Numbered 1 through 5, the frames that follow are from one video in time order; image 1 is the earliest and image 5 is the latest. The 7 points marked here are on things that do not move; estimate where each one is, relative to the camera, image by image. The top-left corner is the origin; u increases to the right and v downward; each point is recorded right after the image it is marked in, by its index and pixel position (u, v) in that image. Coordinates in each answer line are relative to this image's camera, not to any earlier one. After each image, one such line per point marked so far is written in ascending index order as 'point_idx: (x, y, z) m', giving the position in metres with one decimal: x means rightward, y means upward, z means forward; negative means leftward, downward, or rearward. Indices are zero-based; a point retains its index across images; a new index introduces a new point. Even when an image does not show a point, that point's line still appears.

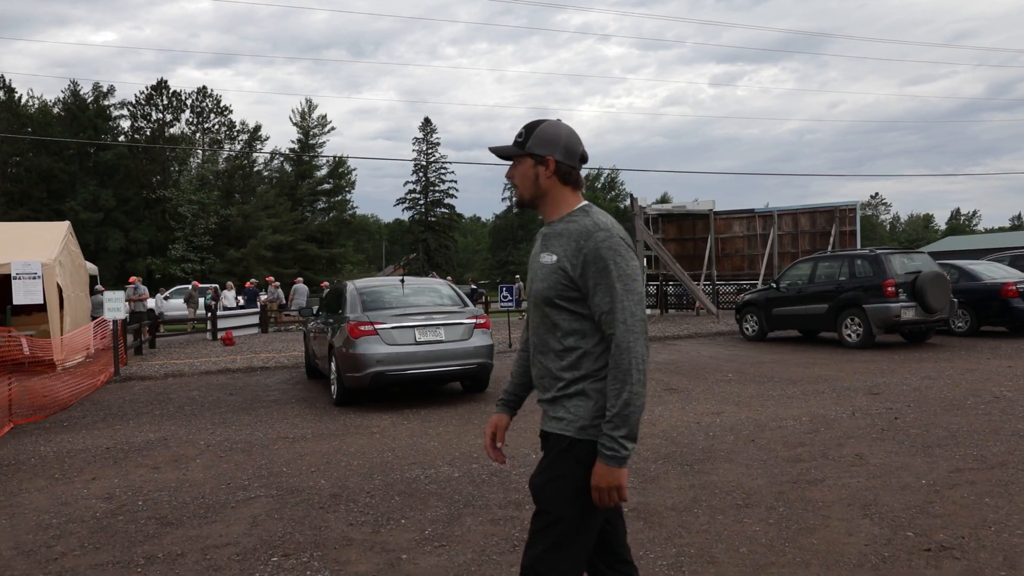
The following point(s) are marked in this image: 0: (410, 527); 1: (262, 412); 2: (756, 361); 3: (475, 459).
0: (-0.6, -1.4, +4.6) m
1: (-3.1, -1.6, +9.6) m
2: (+3.9, -1.2, +12.5) m
3: (-0.3, -1.4, +6.3) m
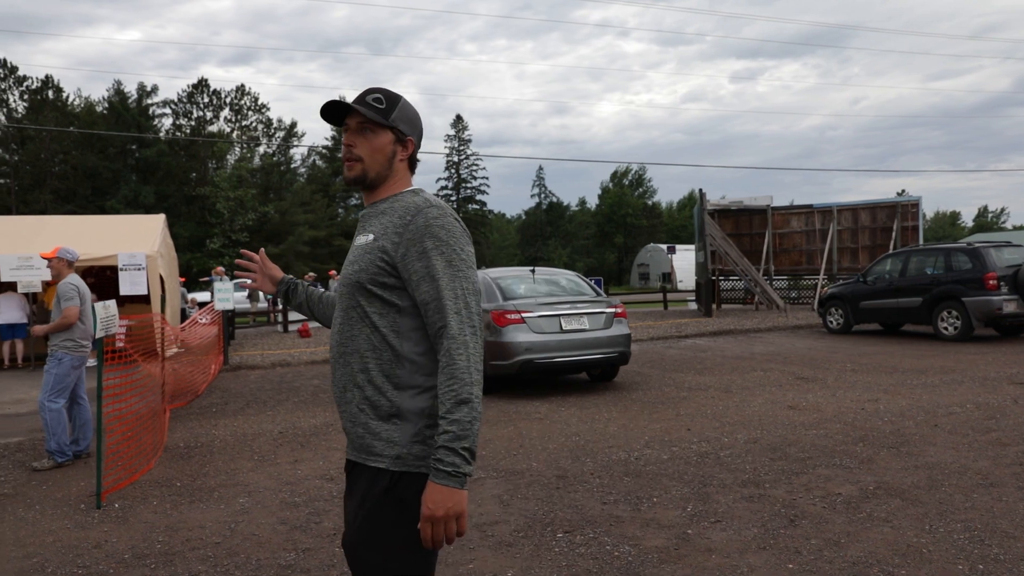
0: (+1.0, -1.4, +4.8) m
1: (-1.4, -1.4, +9.9) m
2: (+5.7, -1.1, +12.6) m
3: (+1.3, -1.3, +6.5) m
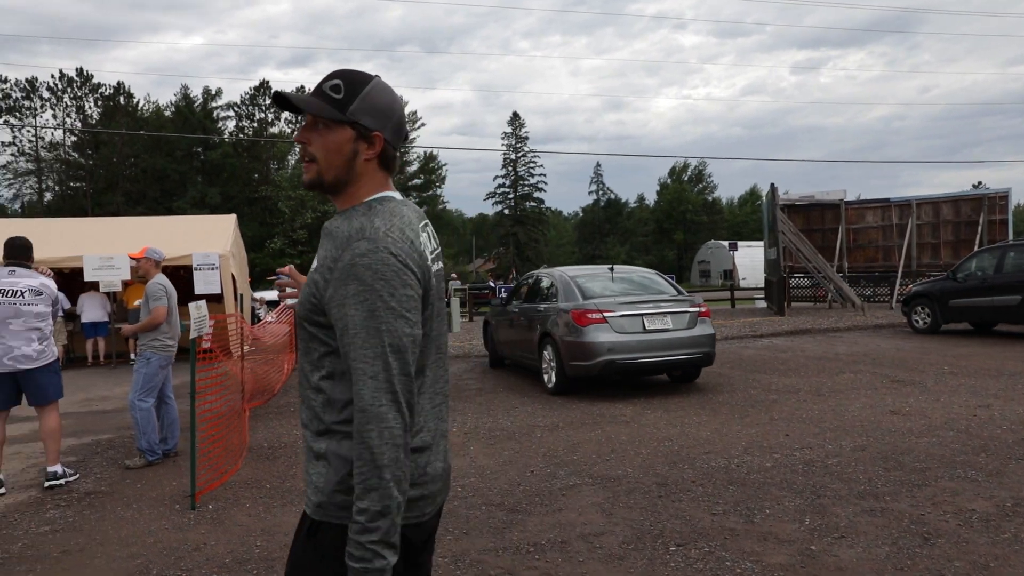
0: (+1.6, -1.4, +4.5) m
1: (-0.5, -1.4, +9.8) m
2: (+6.8, -1.0, +11.9) m
3: (+2.1, -1.3, +6.2) m
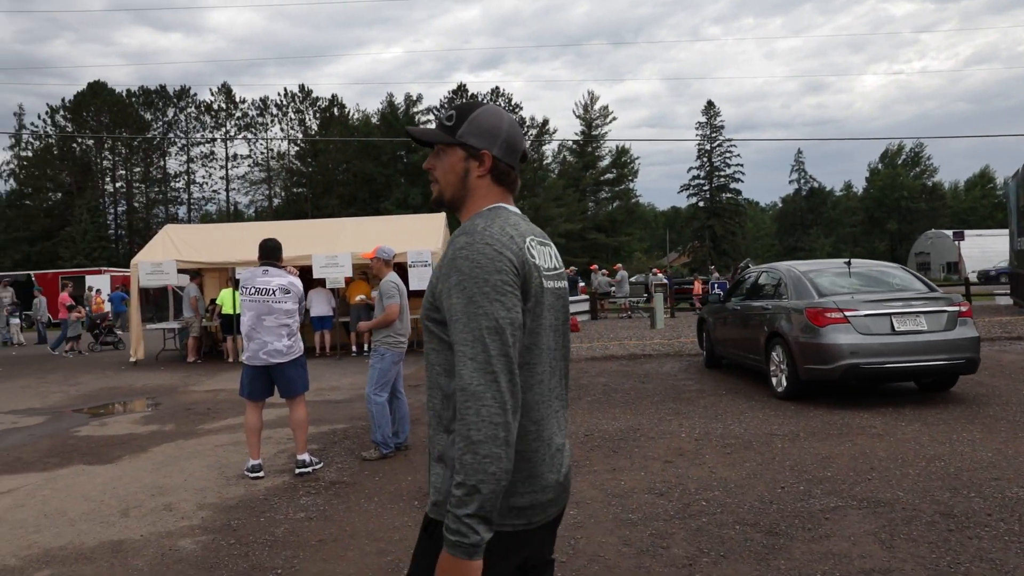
0: (+3.0, -1.3, +3.7) m
1: (+2.2, -1.4, +9.2) m
2: (+9.8, -1.0, +9.6) m
3: (+3.8, -1.3, +5.2) m
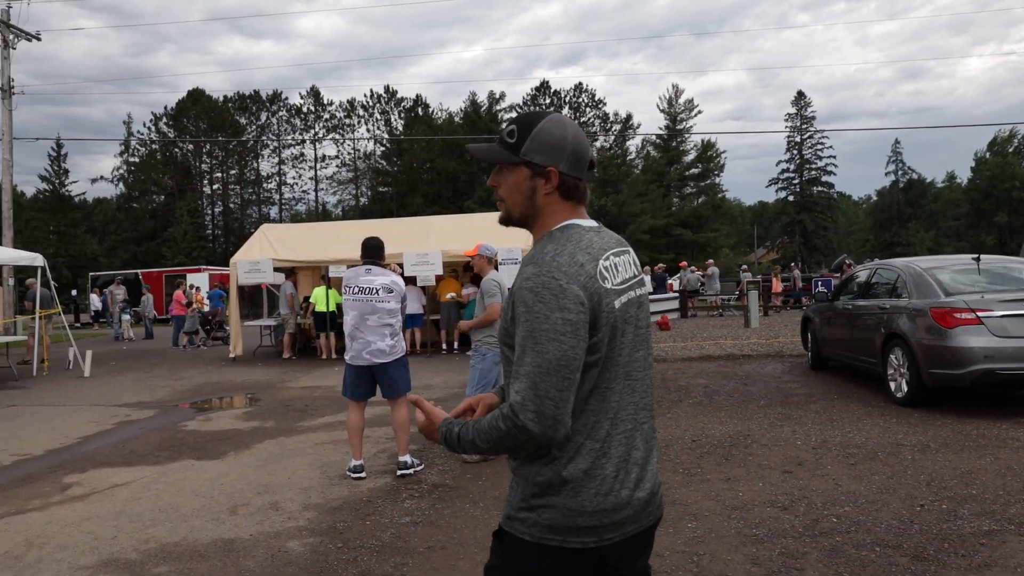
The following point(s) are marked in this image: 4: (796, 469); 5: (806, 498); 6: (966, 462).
0: (+3.5, -1.3, +3.1) m
1: (+3.4, -1.4, +8.7) m
2: (+10.9, -0.9, +8.3) m
3: (+4.5, -1.3, +4.5) m
4: (+2.2, -1.4, +6.1) m
5: (+2.0, -1.5, +5.4) m
6: (+3.5, -1.3, +6.0) m
